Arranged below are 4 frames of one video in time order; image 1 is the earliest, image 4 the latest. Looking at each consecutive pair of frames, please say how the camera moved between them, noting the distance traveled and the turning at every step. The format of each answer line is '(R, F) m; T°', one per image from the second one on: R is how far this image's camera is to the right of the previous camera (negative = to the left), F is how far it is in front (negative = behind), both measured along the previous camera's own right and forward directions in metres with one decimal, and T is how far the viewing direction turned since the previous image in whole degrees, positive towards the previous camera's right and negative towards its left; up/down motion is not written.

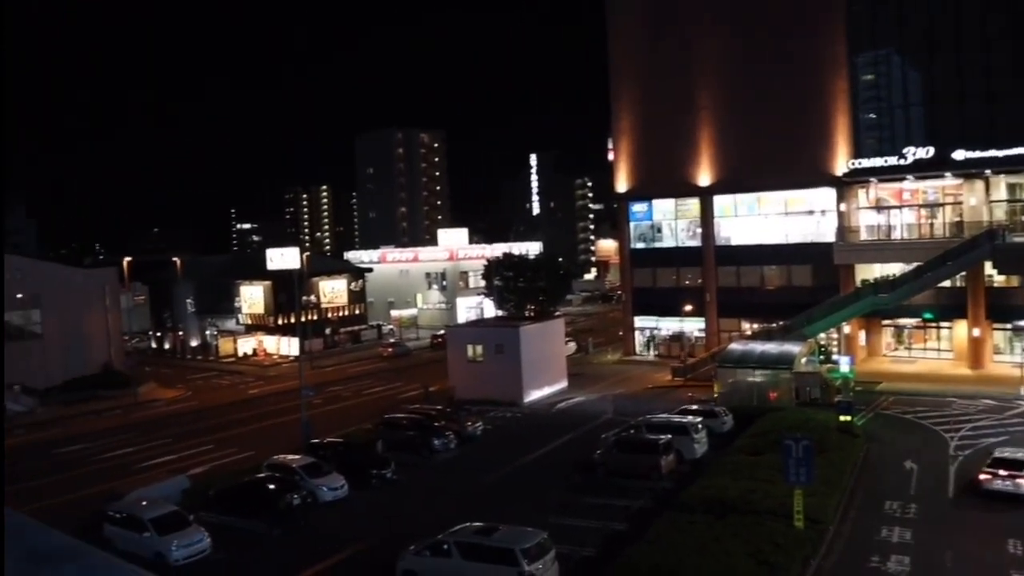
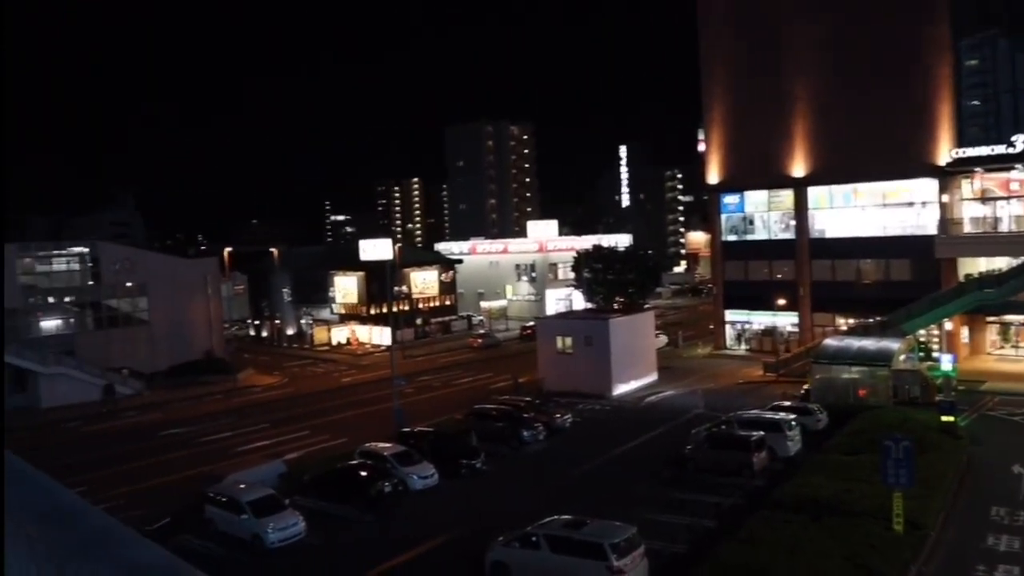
(-0.1, +0.1) m; -5°
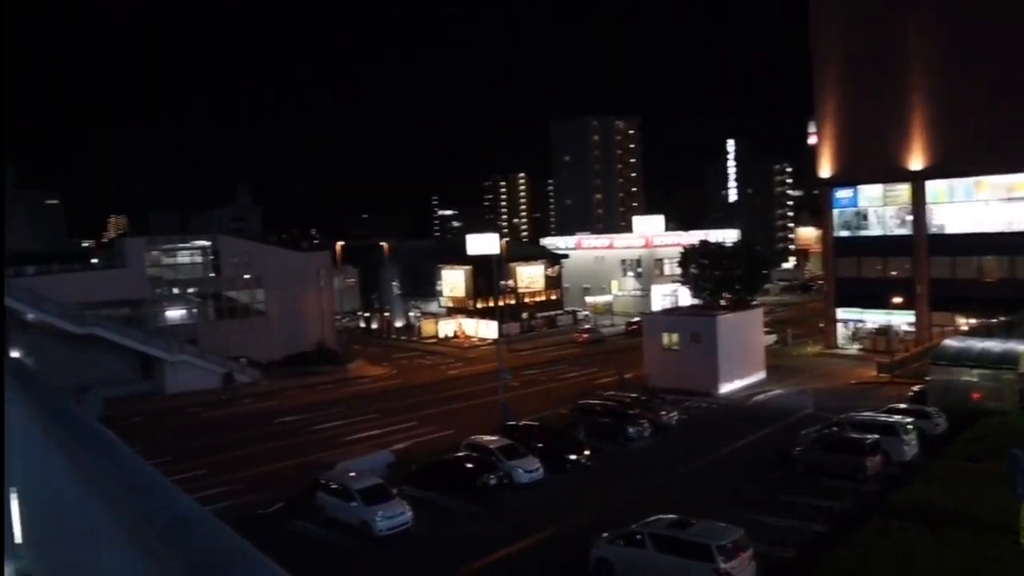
(-0.1, 0.0) m; -6°
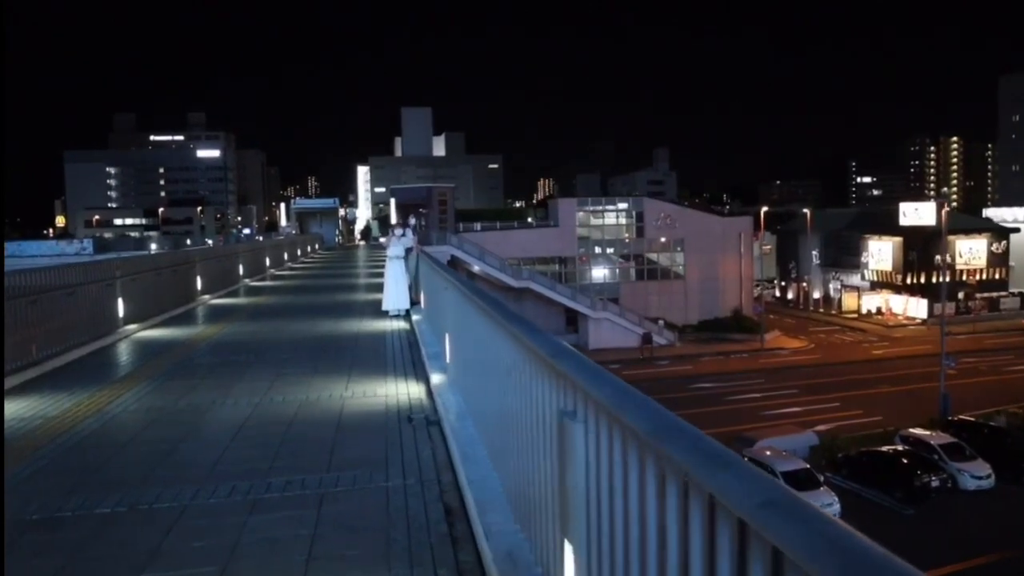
(-0.5, +0.4) m; -24°
